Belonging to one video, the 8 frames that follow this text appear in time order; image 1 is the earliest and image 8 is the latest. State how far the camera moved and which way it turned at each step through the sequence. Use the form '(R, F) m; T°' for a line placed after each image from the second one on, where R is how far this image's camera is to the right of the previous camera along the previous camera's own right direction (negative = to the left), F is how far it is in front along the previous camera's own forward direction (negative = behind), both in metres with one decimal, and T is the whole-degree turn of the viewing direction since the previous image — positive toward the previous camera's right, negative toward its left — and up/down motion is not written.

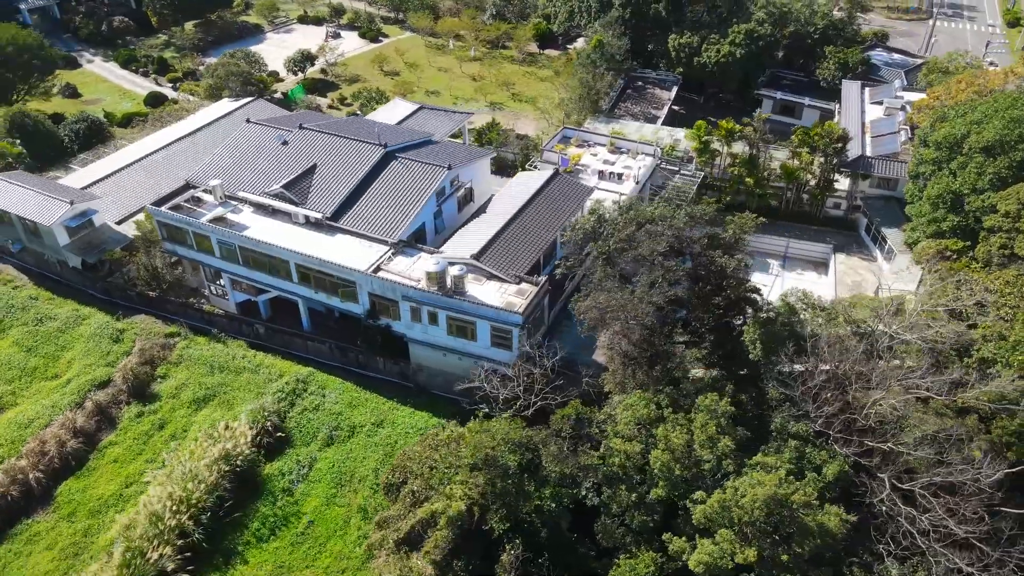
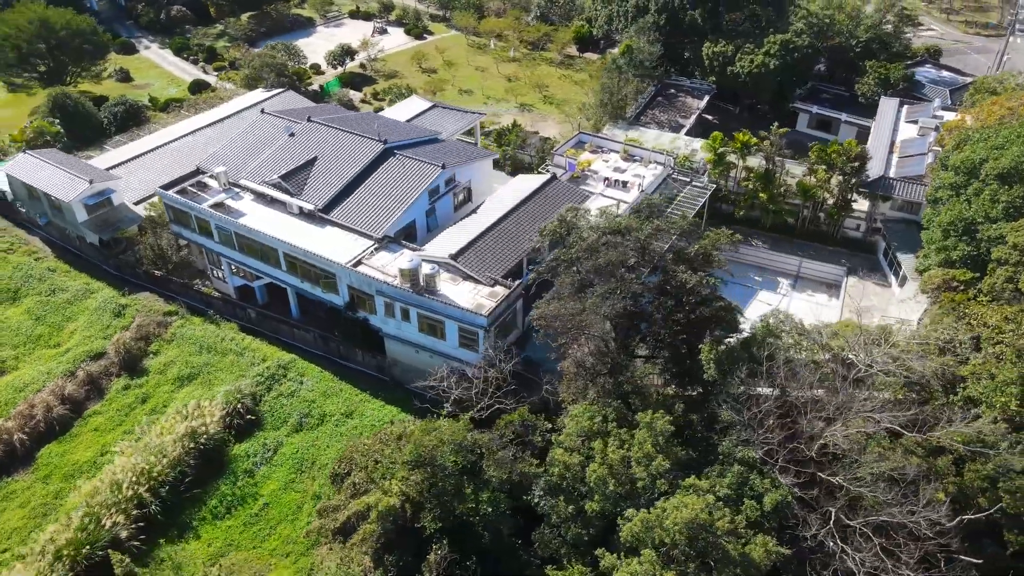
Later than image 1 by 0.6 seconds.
(+3.1, +0.1) m; -5°
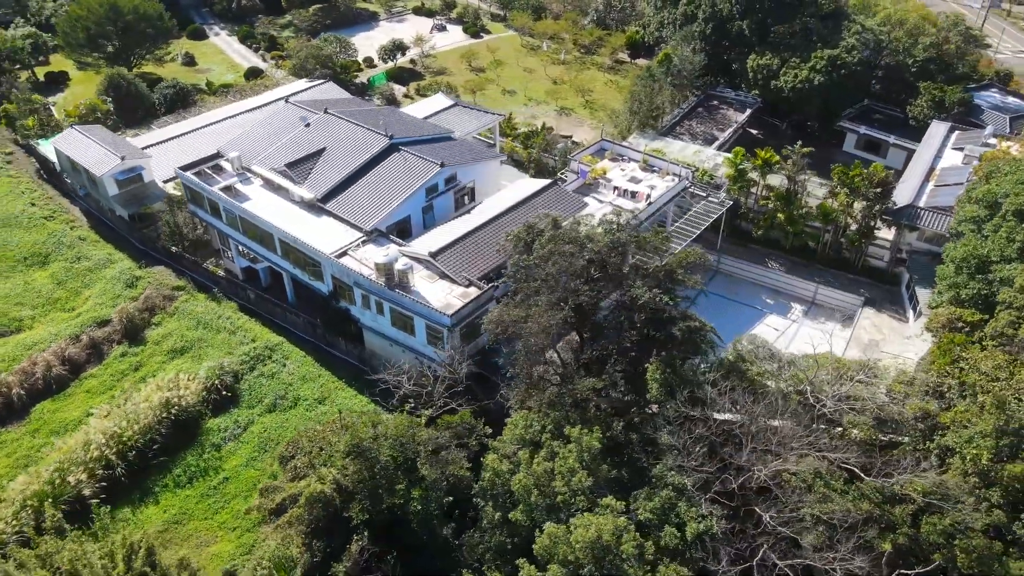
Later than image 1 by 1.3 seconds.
(+3.6, +0.2) m; -6°
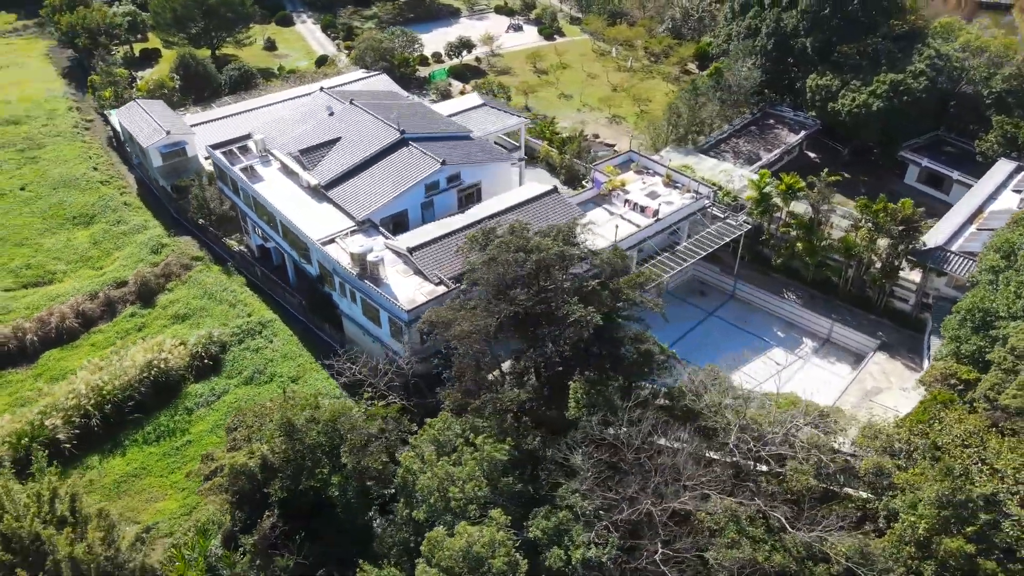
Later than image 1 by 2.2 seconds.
(+4.6, +0.4) m; -8°
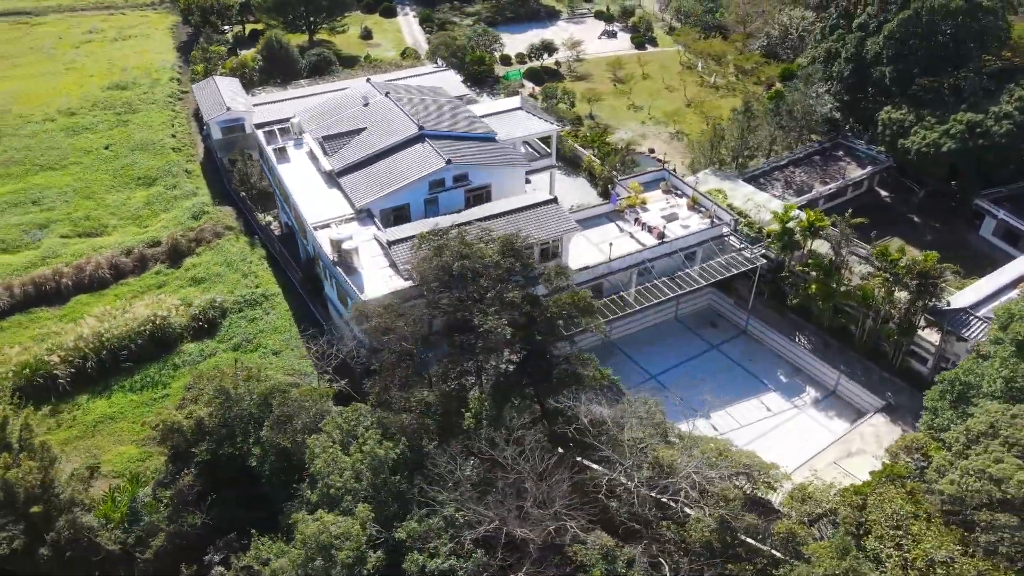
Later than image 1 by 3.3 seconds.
(+5.6, +0.5) m; -10°
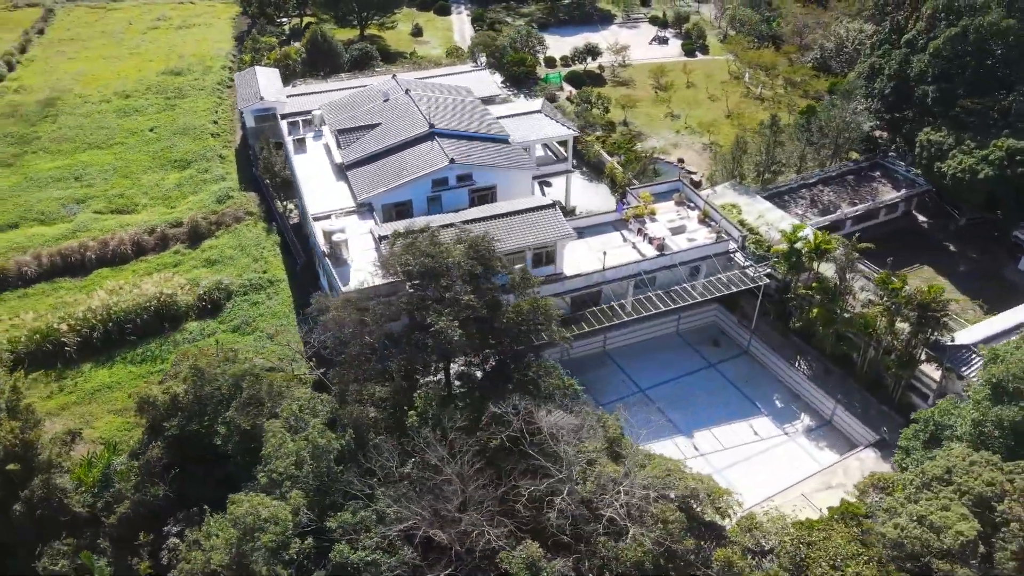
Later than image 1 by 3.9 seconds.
(+3.1, +0.1) m; -5°
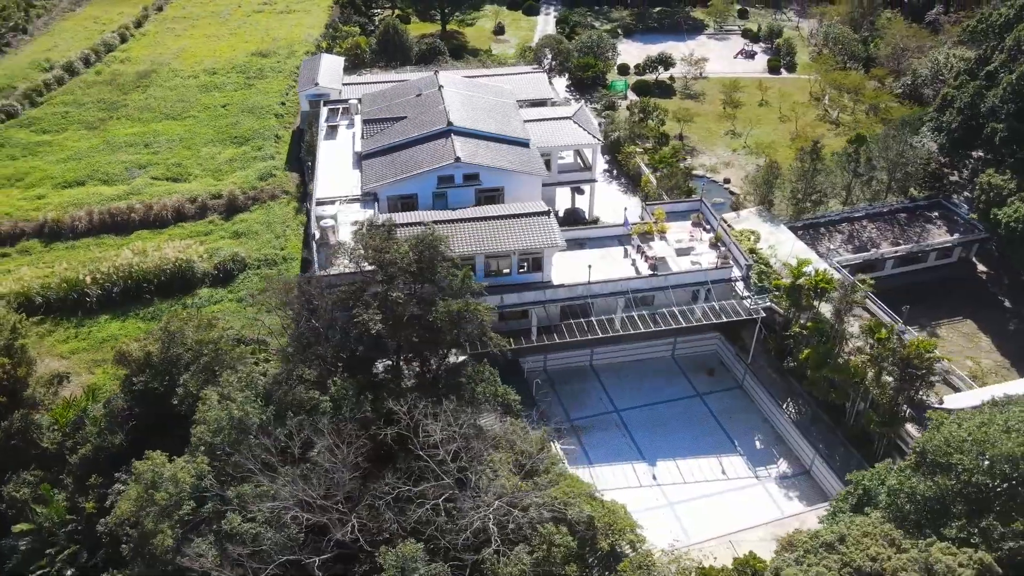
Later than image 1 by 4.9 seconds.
(+5.1, +0.4) m; -9°
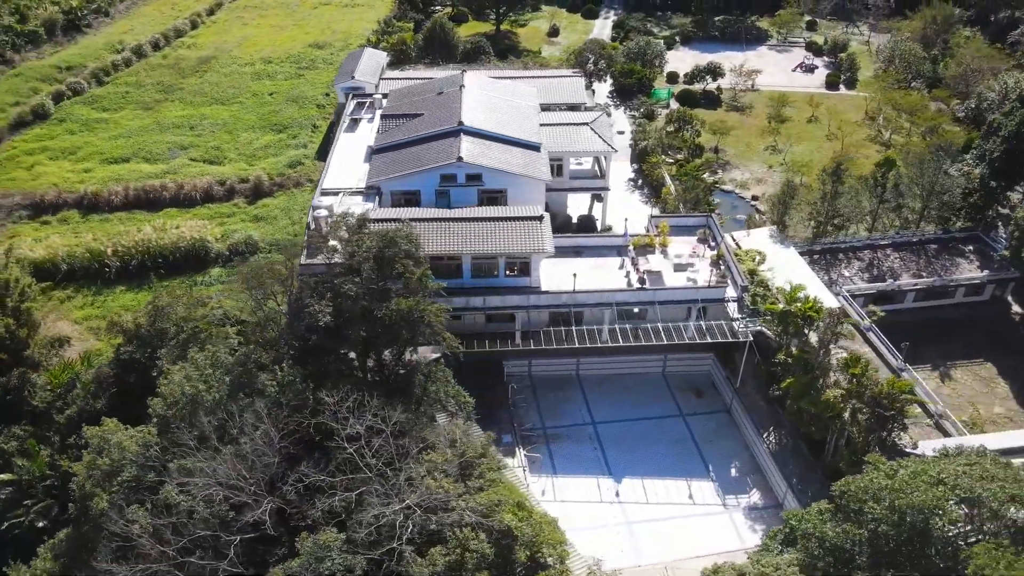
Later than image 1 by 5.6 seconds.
(+3.6, +0.2) m; -6°
